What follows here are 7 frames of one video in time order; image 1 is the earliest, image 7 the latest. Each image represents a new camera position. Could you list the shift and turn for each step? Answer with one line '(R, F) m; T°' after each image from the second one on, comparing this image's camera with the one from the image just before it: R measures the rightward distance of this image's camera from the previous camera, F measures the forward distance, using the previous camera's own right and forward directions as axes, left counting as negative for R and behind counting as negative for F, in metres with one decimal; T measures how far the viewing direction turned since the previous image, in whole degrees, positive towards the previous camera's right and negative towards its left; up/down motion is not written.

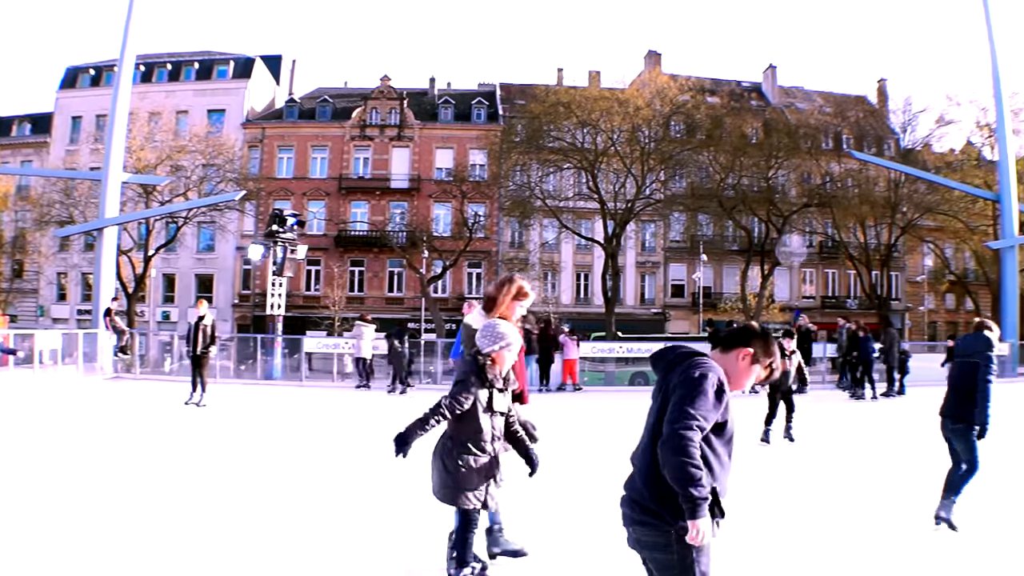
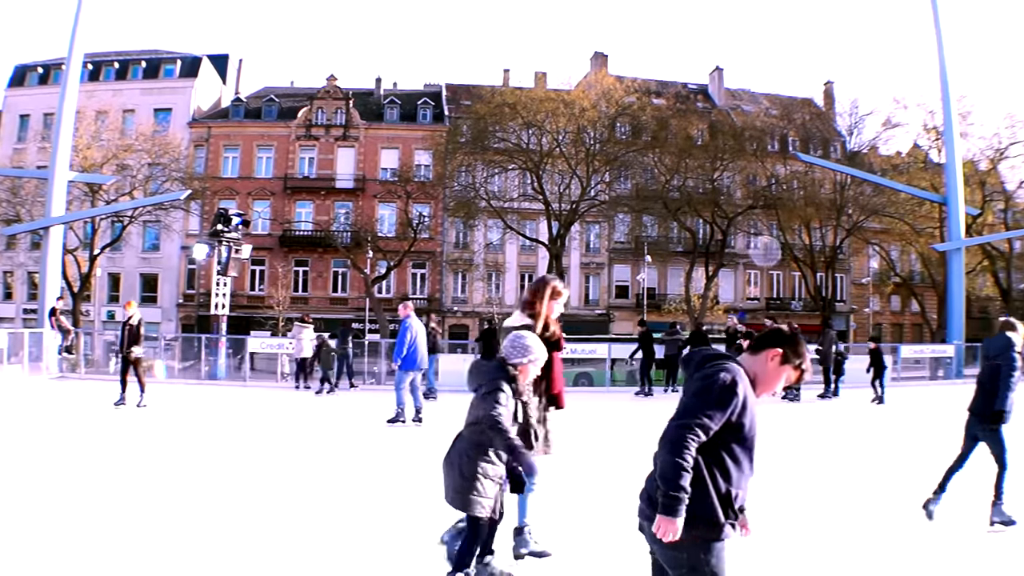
(+0.3, 0.0) m; +1°
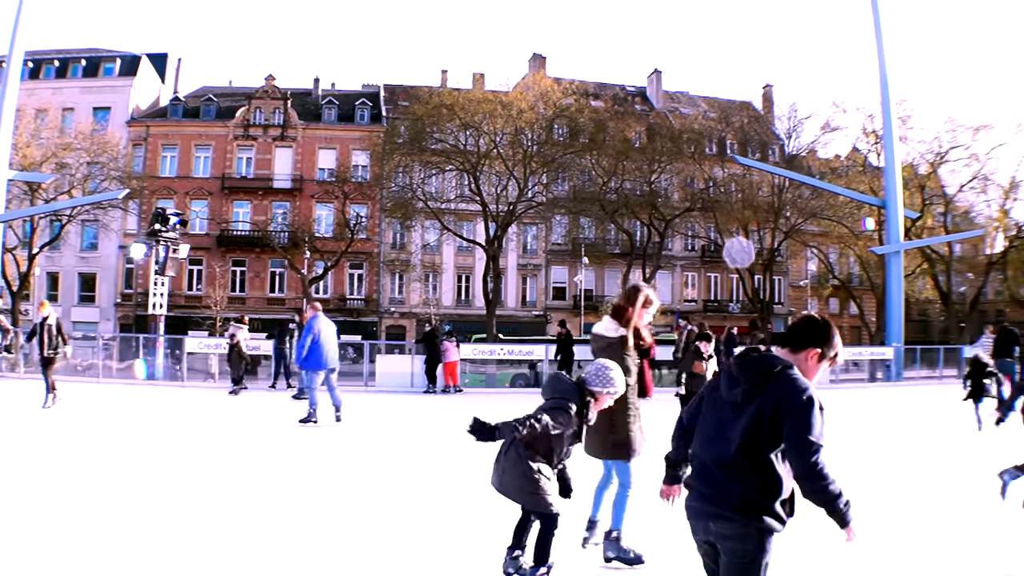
(+0.3, 0.0) m; +1°
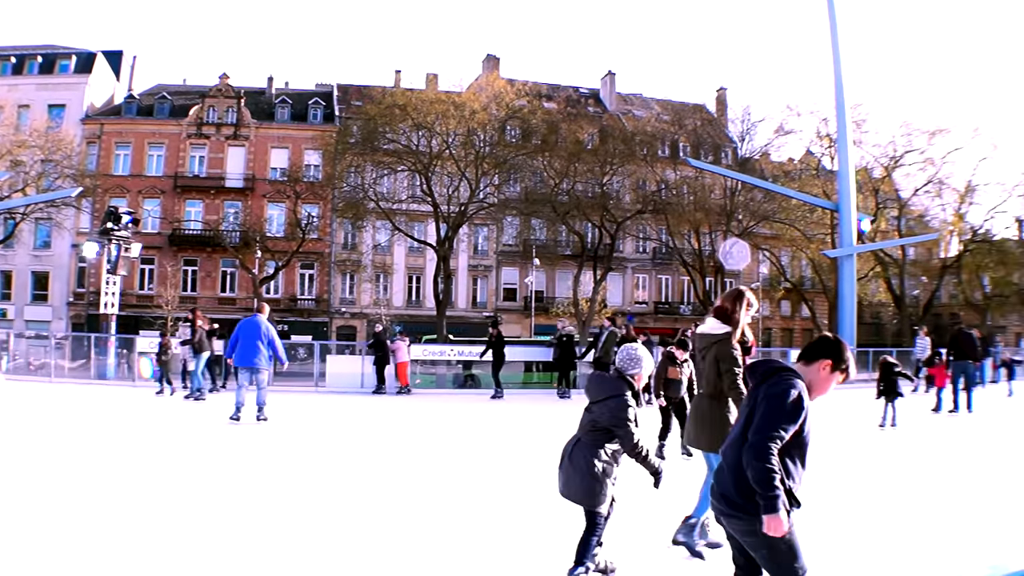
(+0.3, 0.0) m; +1°
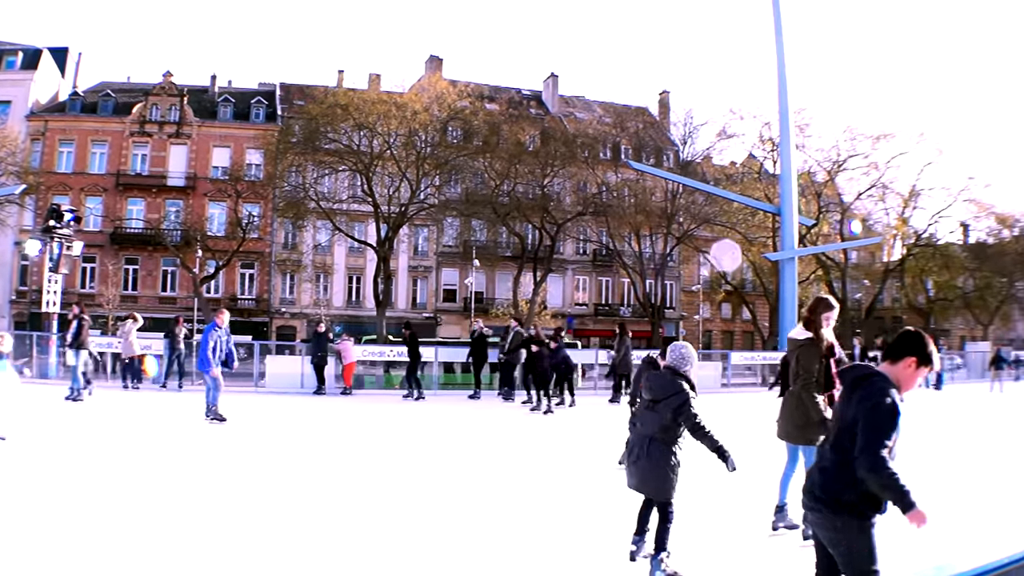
(+0.3, 0.0) m; +1°
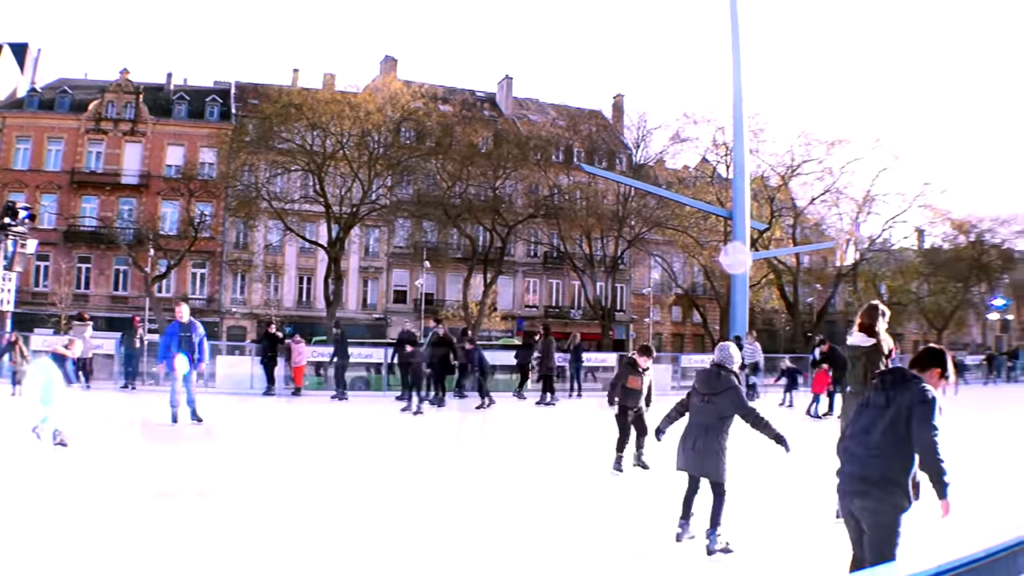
(+0.3, 0.0) m; 0°
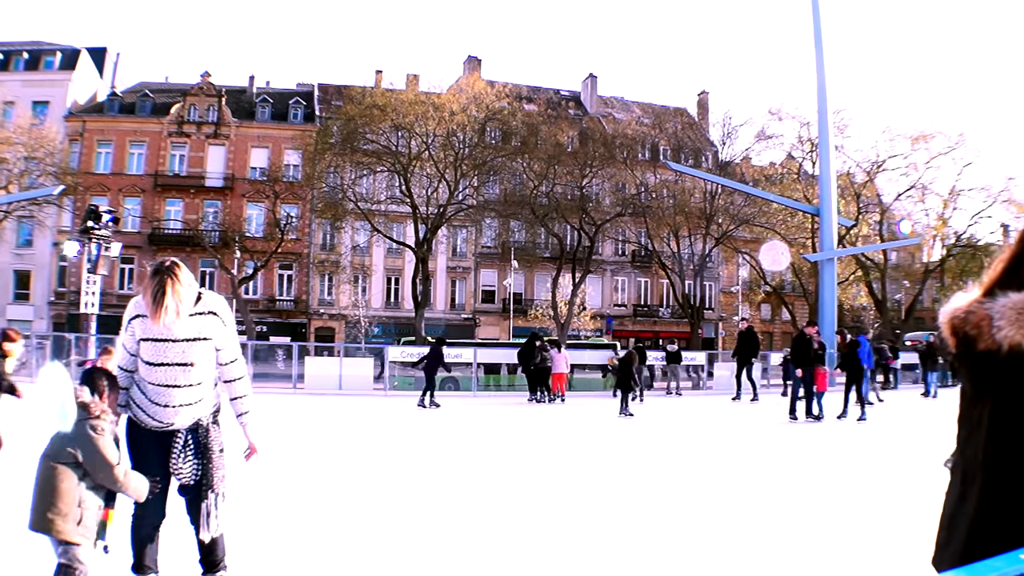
(-0.5, +0.1) m; -1°
